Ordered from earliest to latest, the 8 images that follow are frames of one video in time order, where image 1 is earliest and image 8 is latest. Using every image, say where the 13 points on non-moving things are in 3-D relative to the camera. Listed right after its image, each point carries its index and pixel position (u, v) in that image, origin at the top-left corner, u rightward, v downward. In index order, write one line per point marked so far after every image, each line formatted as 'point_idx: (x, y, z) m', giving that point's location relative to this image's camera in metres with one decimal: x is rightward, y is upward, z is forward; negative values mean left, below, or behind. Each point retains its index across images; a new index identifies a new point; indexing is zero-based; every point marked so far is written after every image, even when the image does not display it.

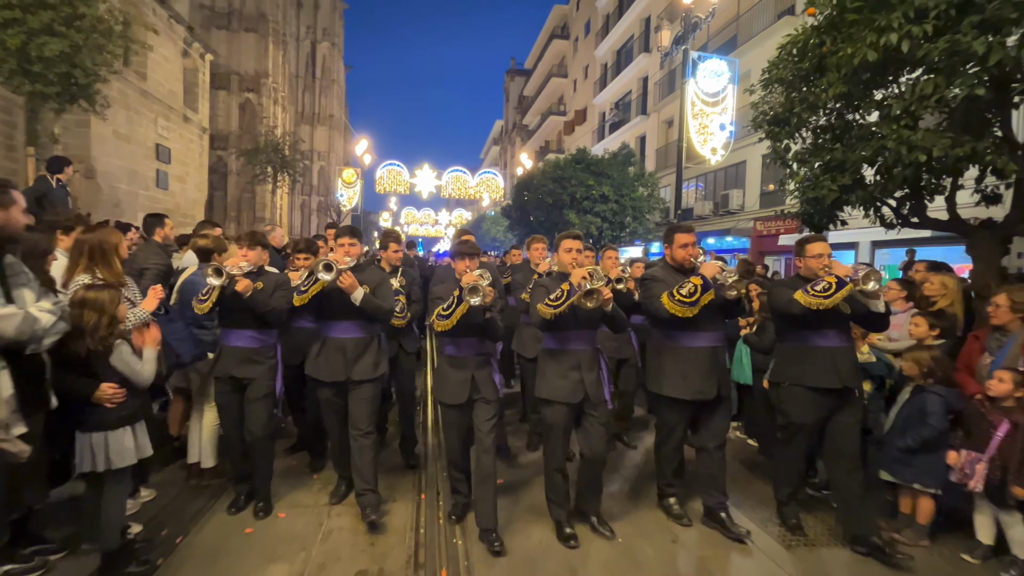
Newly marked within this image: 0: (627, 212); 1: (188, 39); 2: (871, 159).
0: (+3.9, +2.6, +19.8) m
1: (-10.7, +8.2, +19.4) m
2: (+3.6, +1.3, +5.9) m
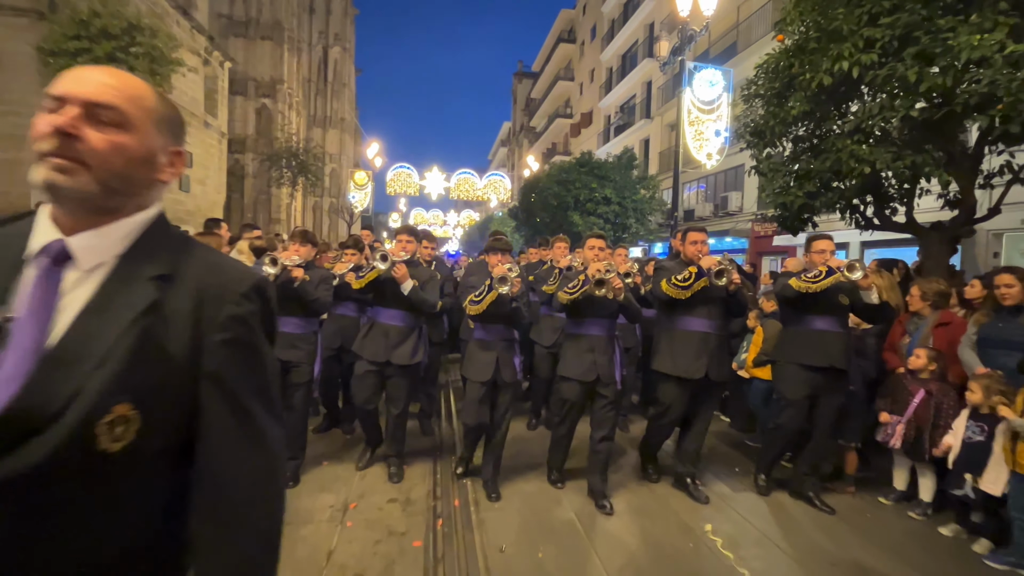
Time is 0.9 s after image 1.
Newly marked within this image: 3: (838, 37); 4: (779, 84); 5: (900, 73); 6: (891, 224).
0: (+4.1, +2.6, +20.6) m
1: (-10.5, +8.3, +20.4) m
2: (+3.7, +1.3, +6.7) m
3: (+3.5, +2.7, +6.4) m
4: (+3.3, +2.5, +7.3) m
5: (+3.8, +2.1, +5.7) m
6: (+4.8, +0.8, +7.4) m
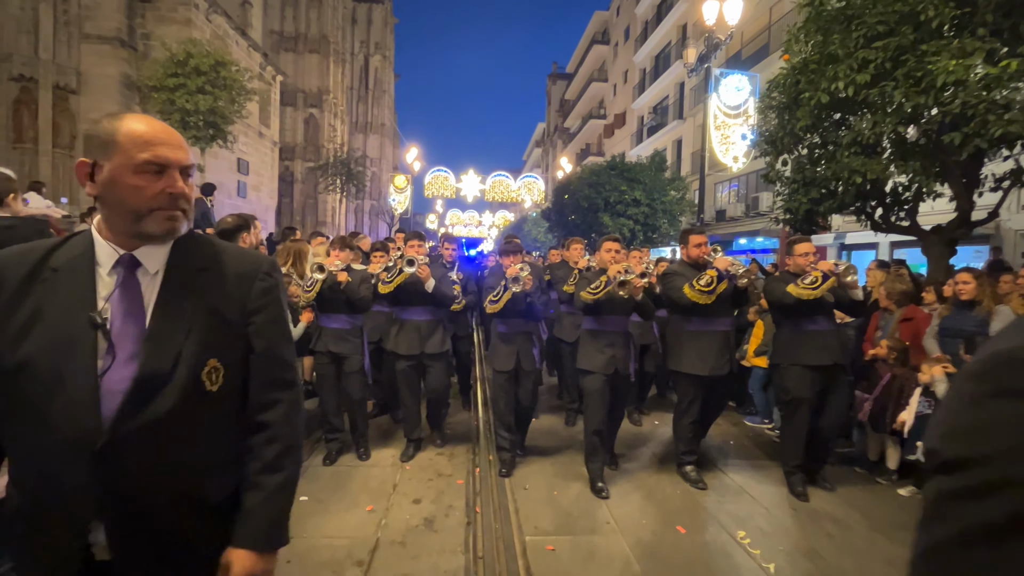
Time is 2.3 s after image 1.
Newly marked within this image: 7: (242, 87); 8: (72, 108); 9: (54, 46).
0: (+5.3, +2.6, +21.2) m
1: (-9.3, +8.3, +21.8) m
2: (+4.0, +1.4, +7.3) m
3: (+3.9, +2.7, +7.0) m
4: (+3.7, +2.6, +8.0) m
5: (+4.1, +2.1, +6.4) m
6: (+5.2, +0.8, +8.0) m
7: (-5.9, +4.3, +12.8) m
8: (-11.5, +4.7, +15.5) m
9: (-11.6, +6.1, +14.9) m
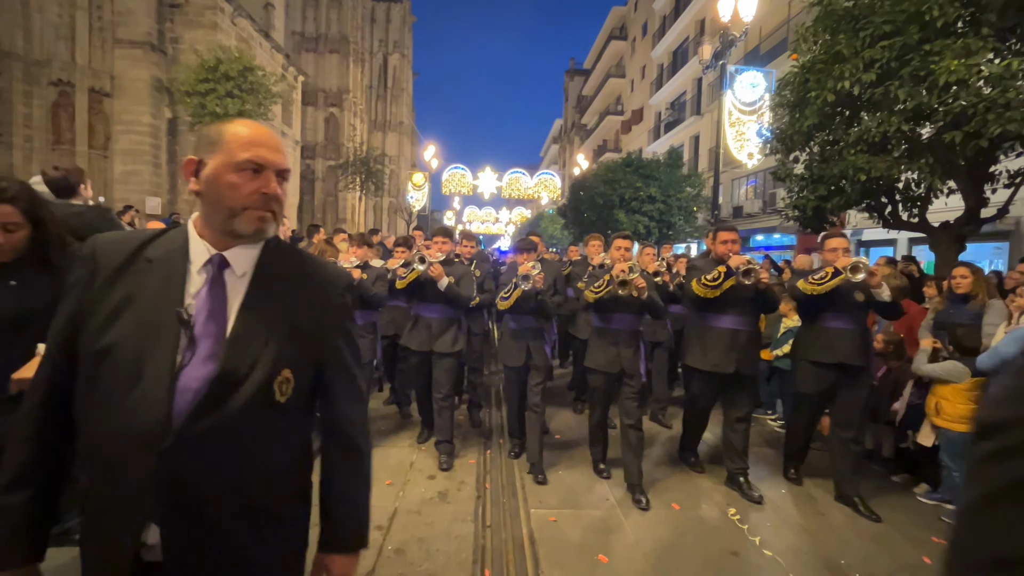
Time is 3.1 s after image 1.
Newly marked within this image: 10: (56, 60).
0: (+5.8, +2.8, +21.3) m
1: (-8.7, +8.5, +22.4) m
2: (+4.2, +1.4, +7.5) m
3: (+4.0, +2.8, +7.2) m
4: (+3.9, +2.6, +8.2) m
5: (+4.2, +2.2, +6.5) m
6: (+5.4, +0.9, +8.2) m
7: (-5.5, +4.4, +13.3) m
8: (-11.1, +4.9, +16.1) m
9: (-11.2, +6.3, +15.5) m
10: (-11.5, +5.8, +14.9) m
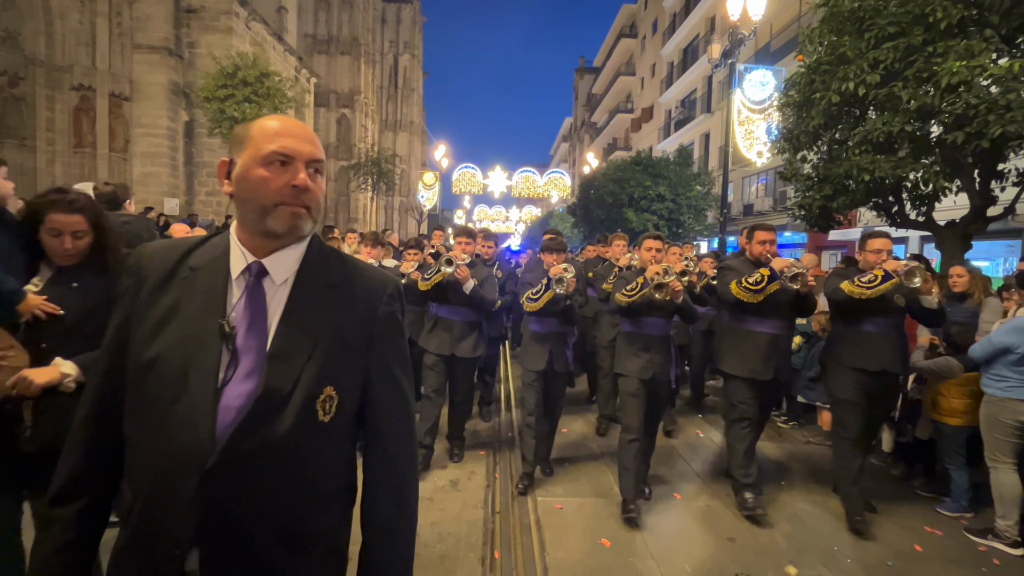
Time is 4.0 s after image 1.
0: (+6.2, +2.8, +21.4) m
1: (-8.3, +8.5, +22.7) m
2: (+4.3, +1.4, +7.6) m
3: (+4.1, +2.8, +7.3) m
4: (+4.0, +2.7, +8.3) m
5: (+4.3, +2.2, +6.6) m
6: (+5.6, +0.9, +8.2) m
7: (-5.3, +4.4, +13.5) m
8: (-10.8, +4.9, +16.4) m
9: (-10.9, +6.3, +15.9) m
10: (-11.2, +5.8, +15.2) m
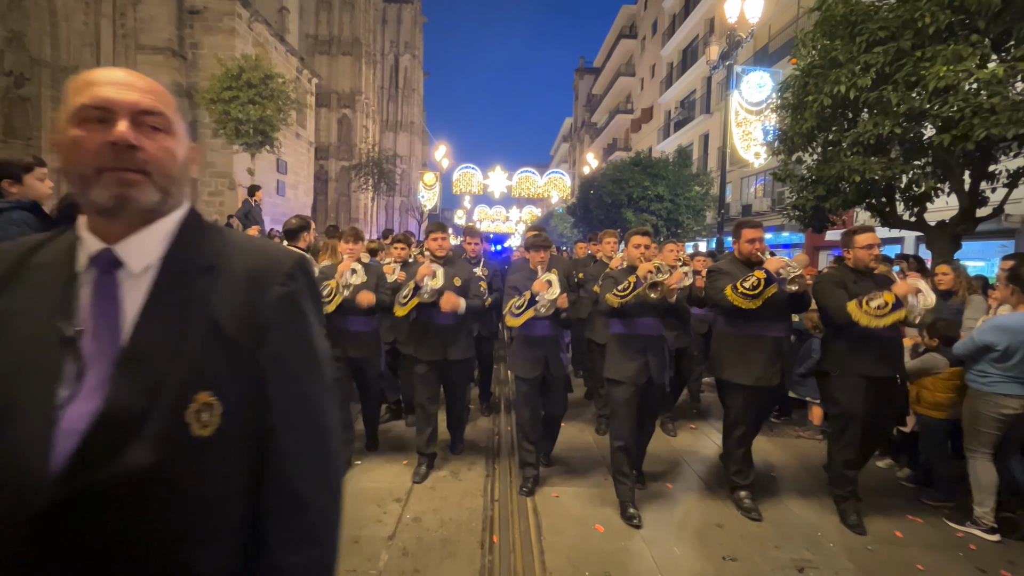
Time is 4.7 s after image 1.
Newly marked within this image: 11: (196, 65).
0: (+6.2, +2.9, +21.5) m
1: (-8.3, +8.5, +22.8) m
2: (+4.3, +1.5, +7.8) m
3: (+4.1, +2.8, +7.4) m
4: (+4.0, +2.7, +8.4) m
5: (+4.3, +2.2, +6.8) m
6: (+5.6, +0.9, +8.4) m
7: (-5.3, +4.5, +13.7) m
8: (-10.8, +4.9, +16.6) m
9: (-10.9, +6.3, +16.1) m
10: (-11.2, +5.8, +15.4) m
11: (-9.7, +6.8, +18.0) m
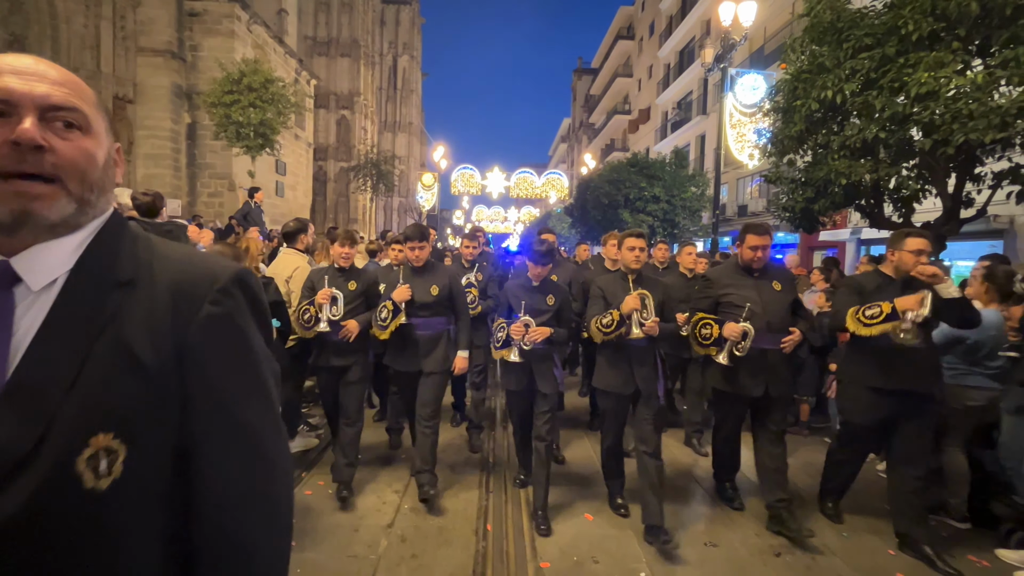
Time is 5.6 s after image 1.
0: (+6.1, +2.9, +21.7) m
1: (-8.4, +8.5, +23.0) m
2: (+4.2, +1.5, +8.0) m
3: (+4.1, +2.8, +7.6) m
4: (+3.9, +2.7, +8.6) m
5: (+4.3, +2.2, +7.0) m
6: (+5.5, +0.9, +8.6) m
7: (-5.4, +4.5, +13.9) m
8: (-10.9, +4.9, +16.7) m
9: (-11.0, +6.3, +16.2) m
10: (-11.3, +5.8, +15.5) m
11: (-9.7, +6.8, +18.1) m
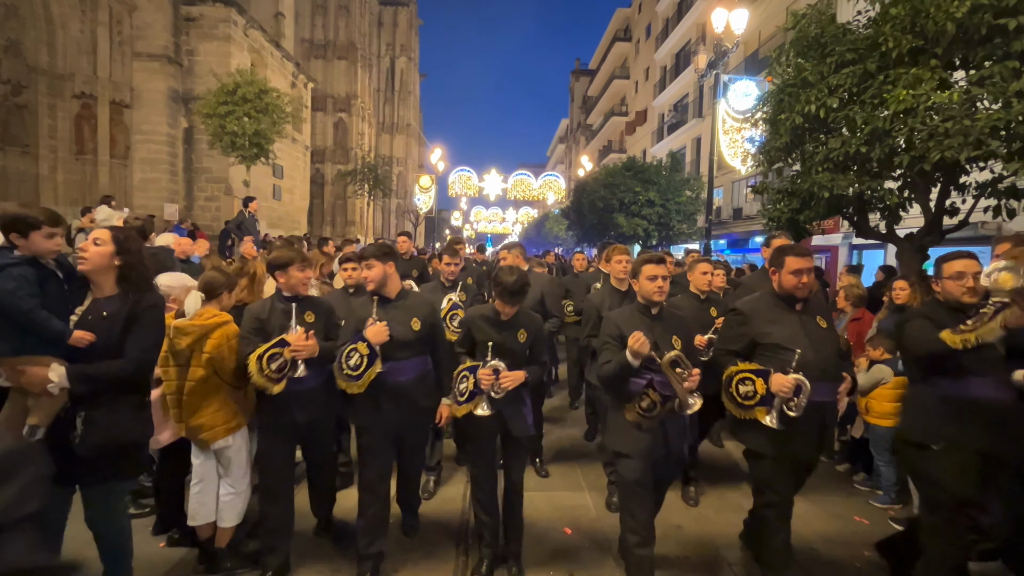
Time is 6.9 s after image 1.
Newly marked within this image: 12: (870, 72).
0: (+5.9, +2.7, +21.9) m
1: (-8.6, +8.5, +23.1) m
2: (+4.1, +1.3, +8.1) m
3: (+3.9, +2.7, +7.8) m
4: (+3.8, +2.5, +8.8) m
5: (+4.1, +2.1, +7.1) m
6: (+5.4, +0.8, +8.7) m
7: (-5.5, +4.4, +14.0) m
8: (-11.0, +4.8, +16.8) m
9: (-11.1, +6.2, +16.3) m
10: (-11.5, +5.7, +15.6) m
11: (-9.9, +6.7, +18.2) m
12: (+4.3, +2.6, +7.1) m
